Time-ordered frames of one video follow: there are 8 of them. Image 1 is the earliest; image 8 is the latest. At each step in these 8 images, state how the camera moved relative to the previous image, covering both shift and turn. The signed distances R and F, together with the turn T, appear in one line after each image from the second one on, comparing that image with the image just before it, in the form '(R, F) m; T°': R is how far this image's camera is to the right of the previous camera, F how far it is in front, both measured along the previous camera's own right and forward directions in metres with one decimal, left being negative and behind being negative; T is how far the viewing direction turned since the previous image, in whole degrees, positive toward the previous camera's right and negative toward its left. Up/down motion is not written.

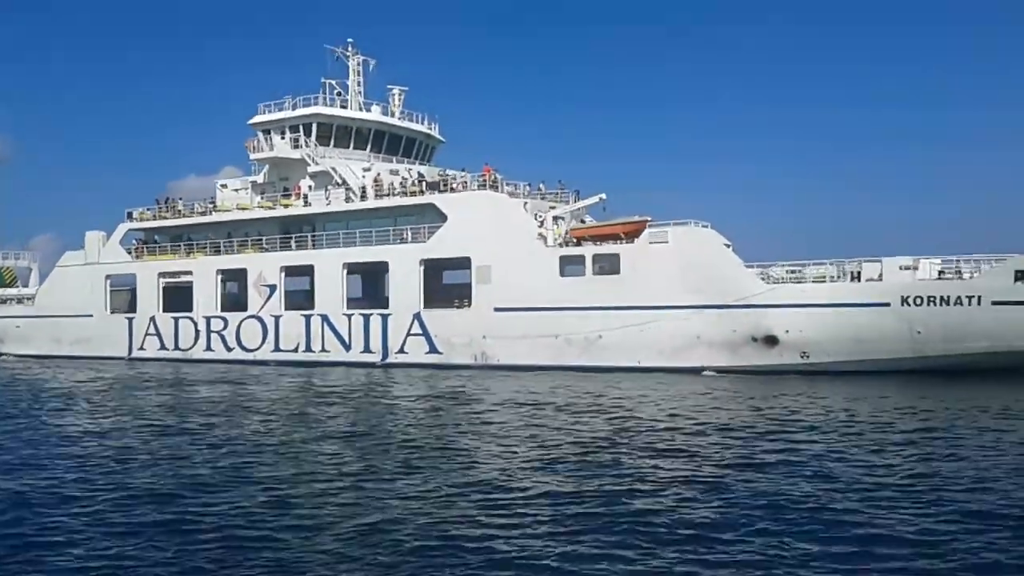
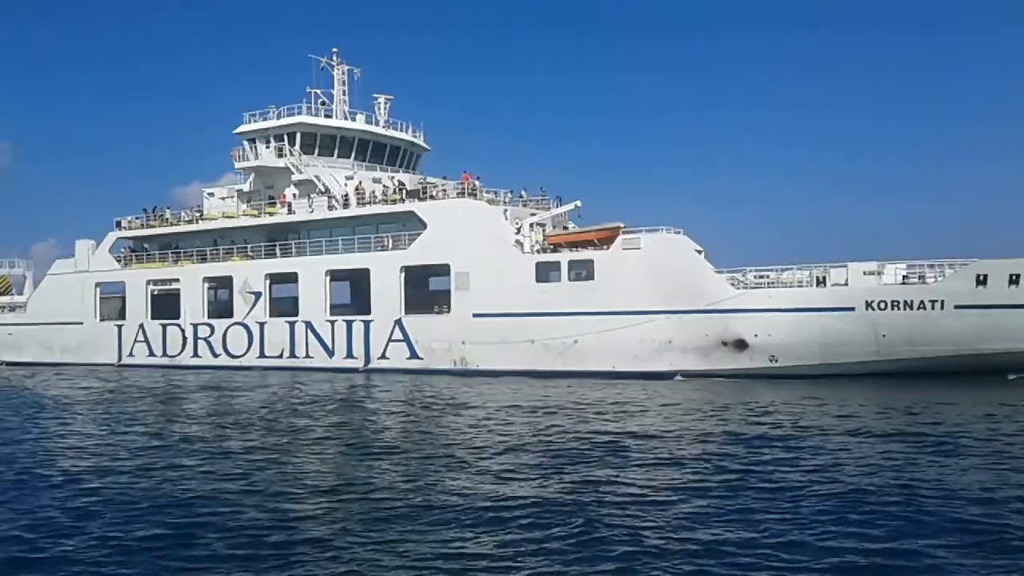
(+0.7, -0.4) m; 0°
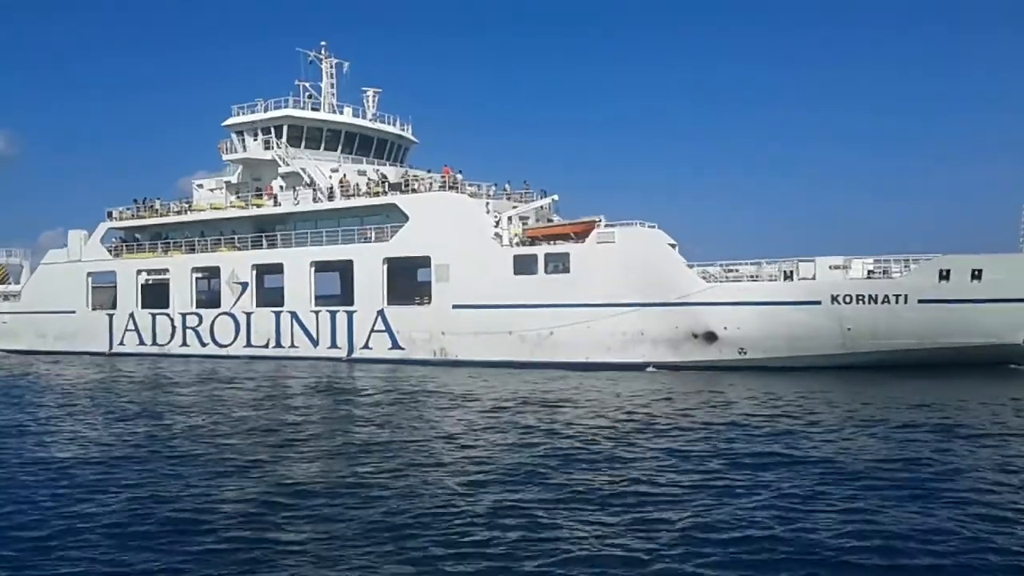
(+0.8, -0.4) m; 0°
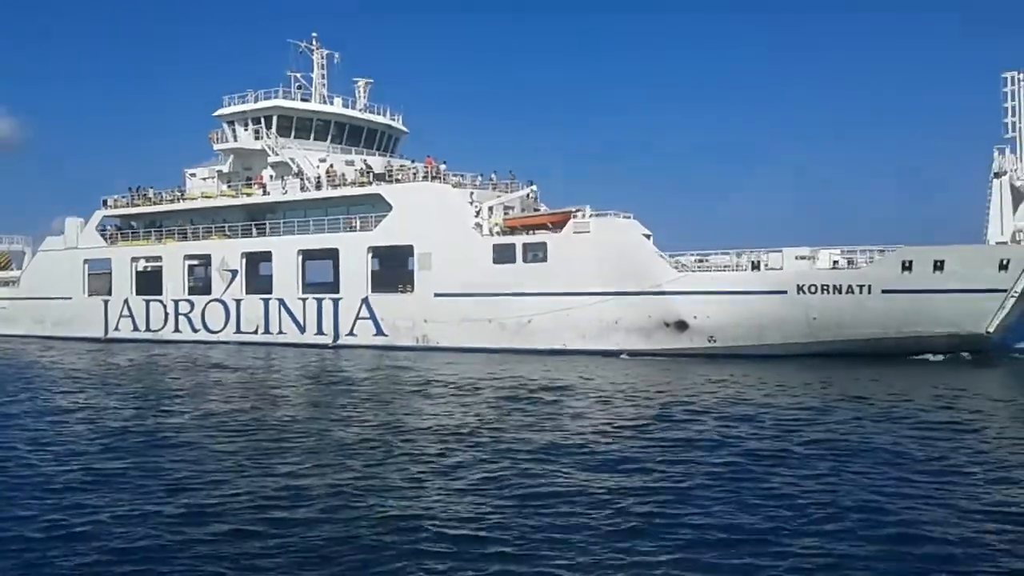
(+0.8, -0.5) m; -1°
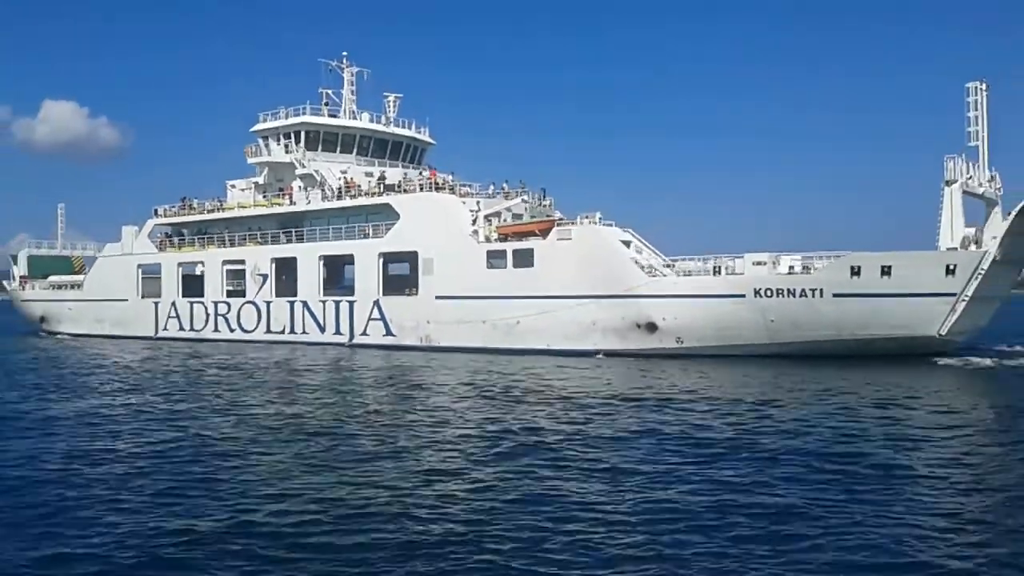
(+2.6, -1.6) m; -5°
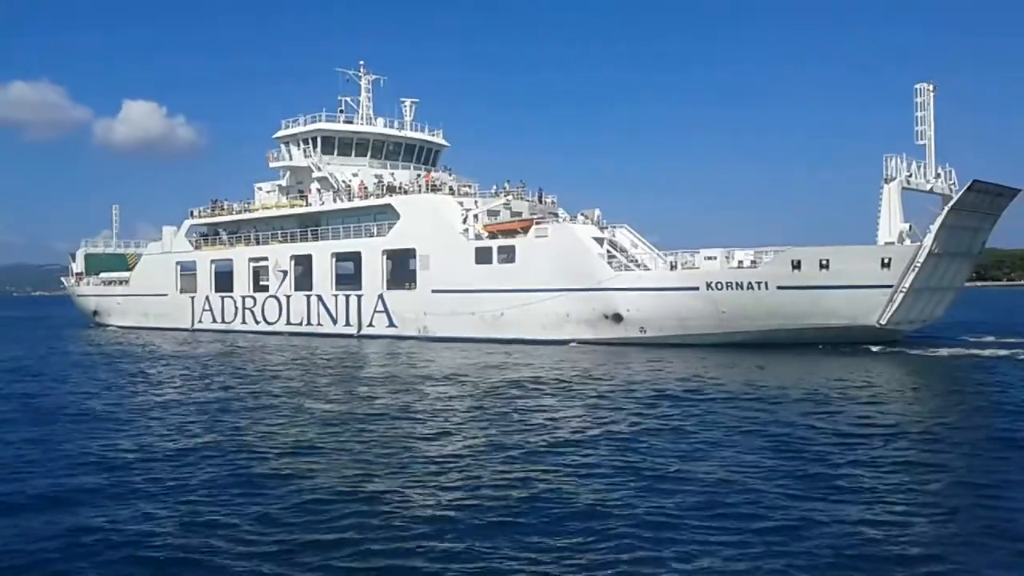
(+2.5, -1.9) m; -4°
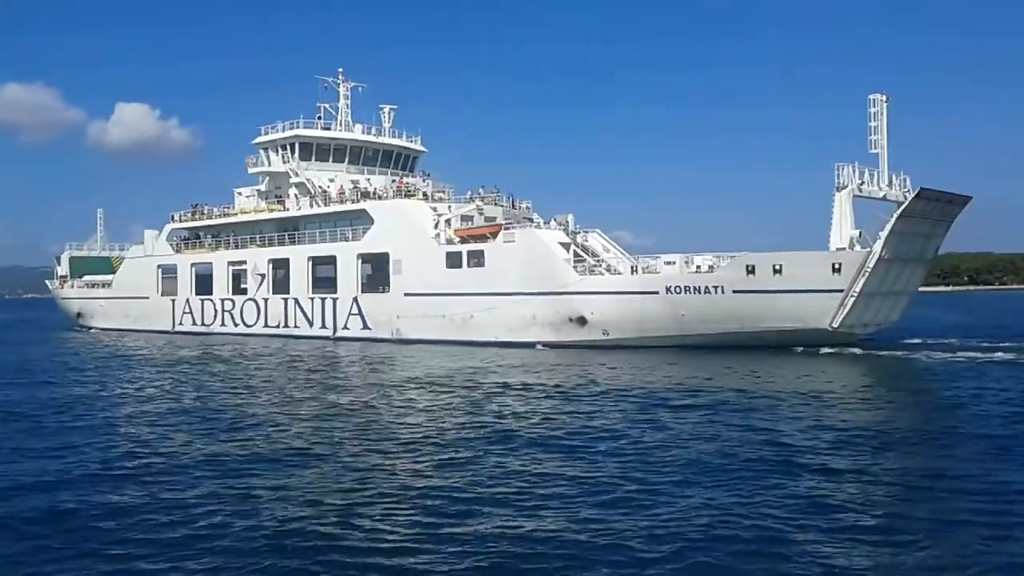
(+0.8, -0.6) m; 0°
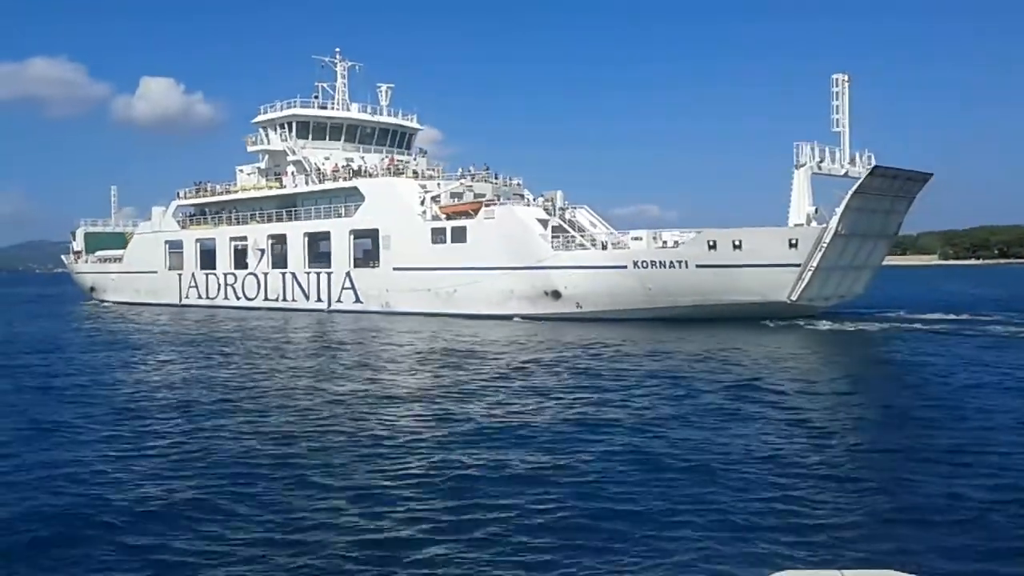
(+1.3, -1.2) m; -1°
